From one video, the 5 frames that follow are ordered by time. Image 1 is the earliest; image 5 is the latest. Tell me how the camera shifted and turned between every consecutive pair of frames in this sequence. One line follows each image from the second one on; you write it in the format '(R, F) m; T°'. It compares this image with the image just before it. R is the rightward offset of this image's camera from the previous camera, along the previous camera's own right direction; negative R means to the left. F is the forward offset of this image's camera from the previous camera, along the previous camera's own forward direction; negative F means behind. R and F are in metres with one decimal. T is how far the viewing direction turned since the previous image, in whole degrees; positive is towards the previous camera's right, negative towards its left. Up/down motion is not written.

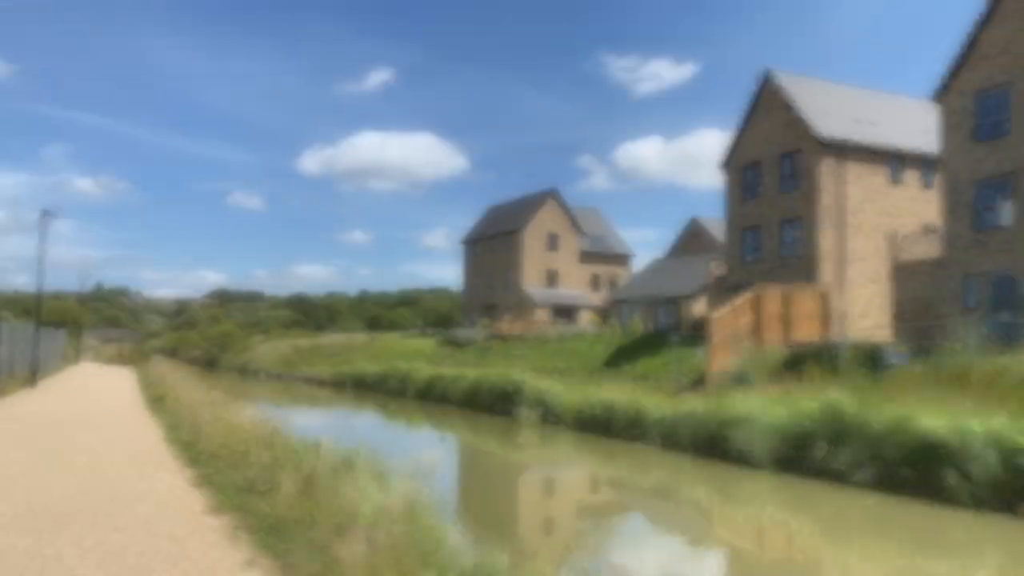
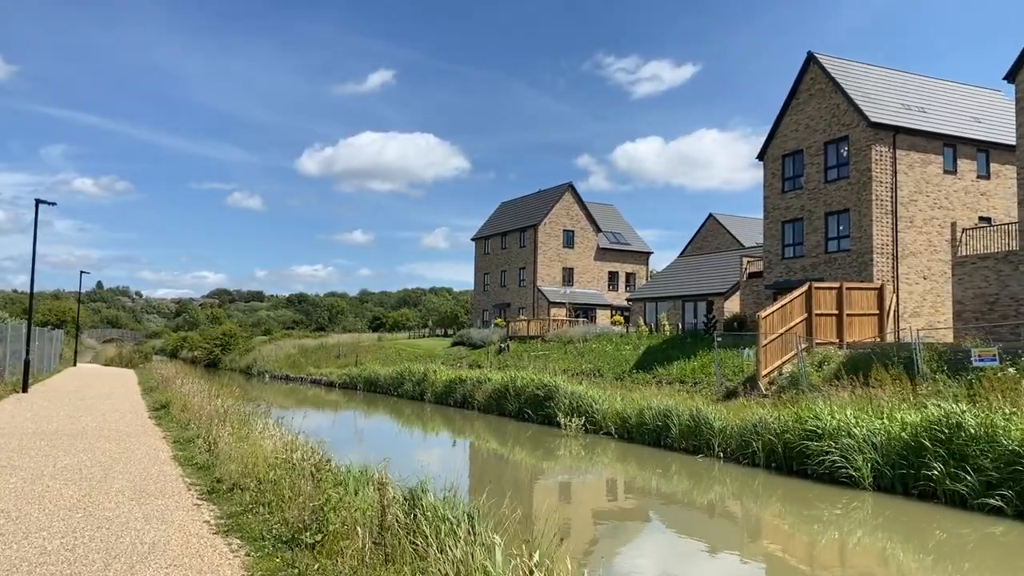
(-0.8, +1.5) m; 0°
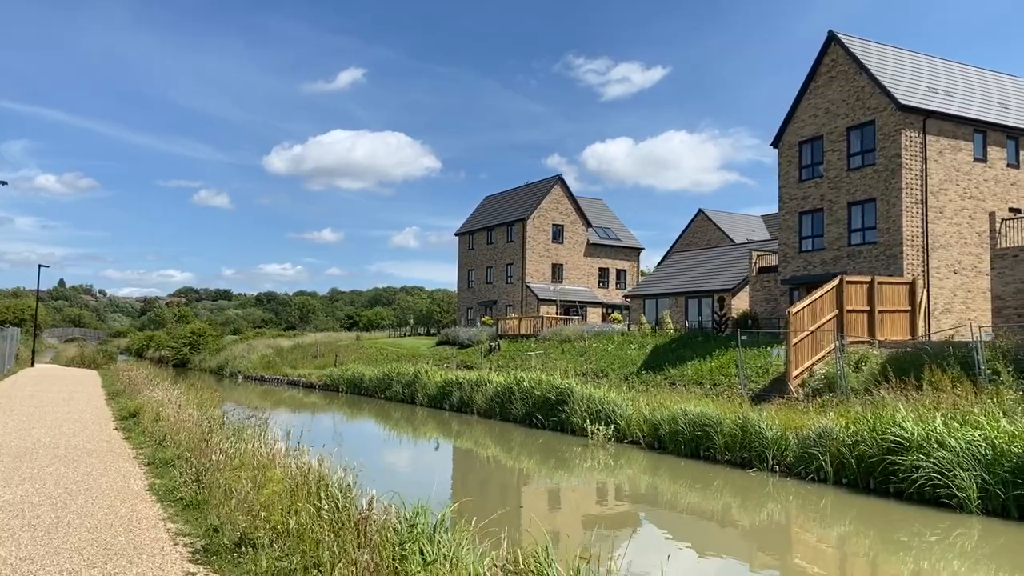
(-0.9, +1.7) m; +2°
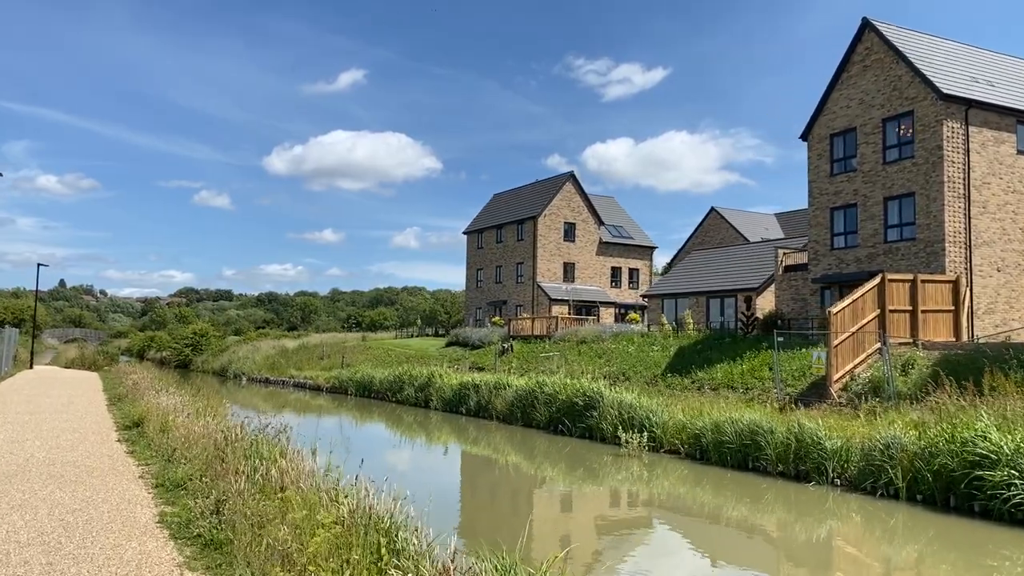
(-0.5, +0.9) m; 0°
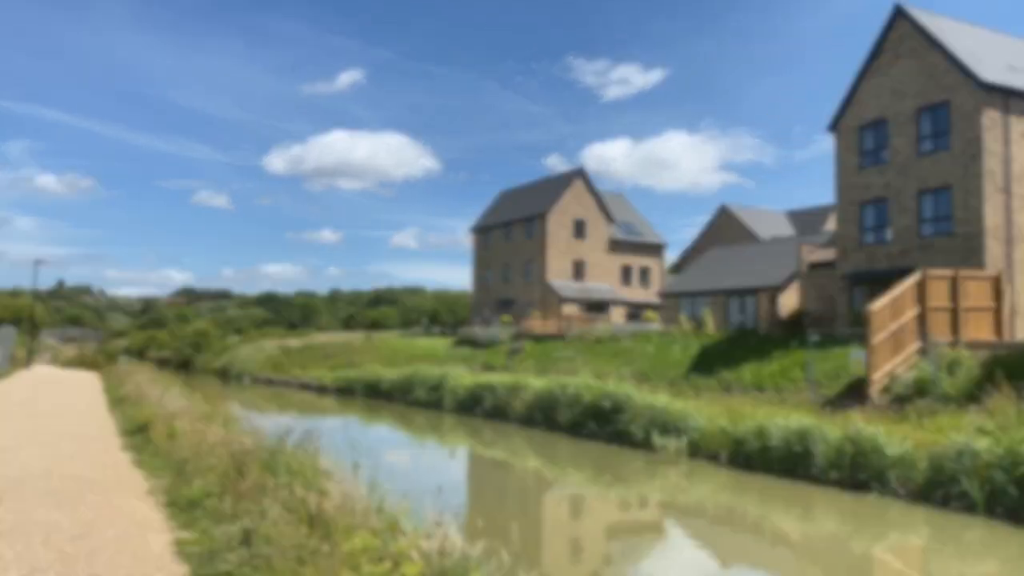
(-0.5, +0.8) m; 0°
